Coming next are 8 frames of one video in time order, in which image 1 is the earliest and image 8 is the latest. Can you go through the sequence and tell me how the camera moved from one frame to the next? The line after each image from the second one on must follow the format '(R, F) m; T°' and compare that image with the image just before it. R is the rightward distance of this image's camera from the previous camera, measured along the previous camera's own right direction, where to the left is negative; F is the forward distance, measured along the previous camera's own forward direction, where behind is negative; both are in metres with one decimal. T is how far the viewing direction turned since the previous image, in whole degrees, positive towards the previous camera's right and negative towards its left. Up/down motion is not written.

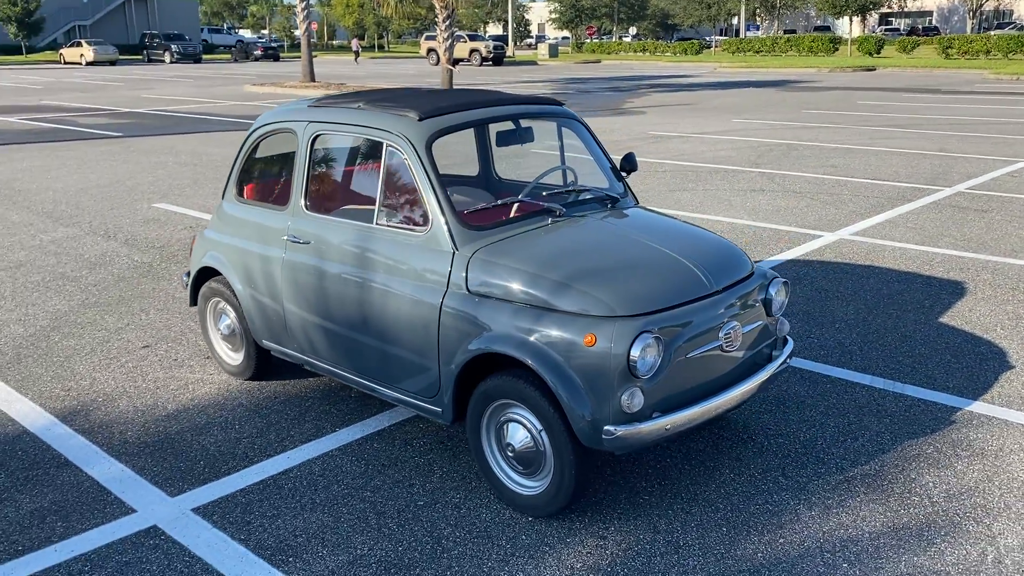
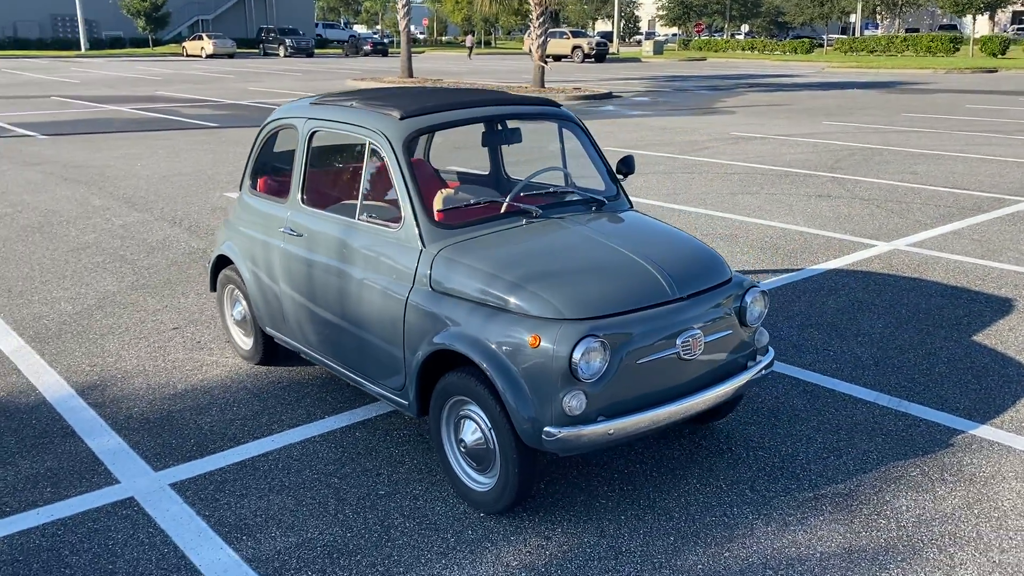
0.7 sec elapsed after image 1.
(+0.6, 0.0) m; -6°
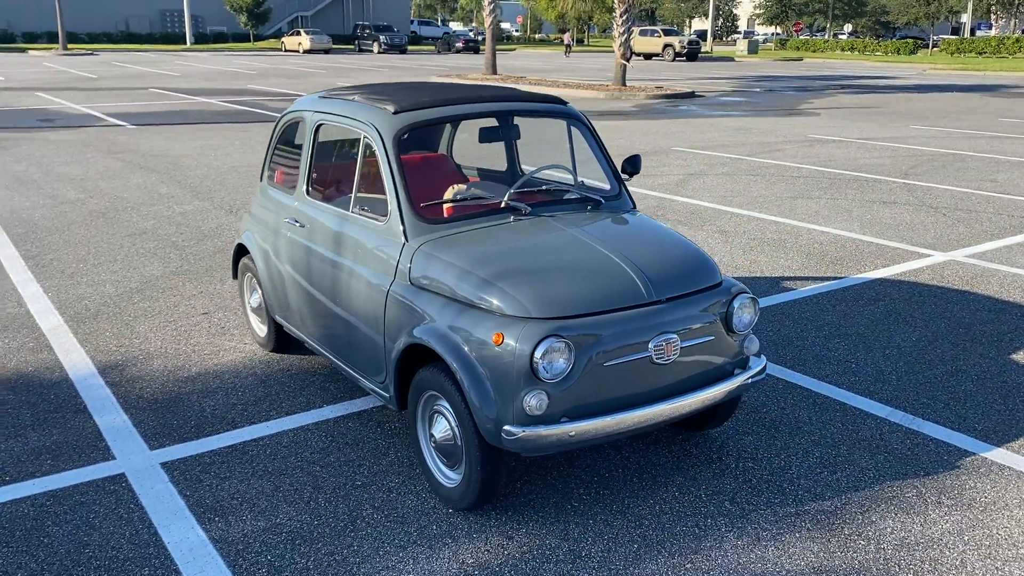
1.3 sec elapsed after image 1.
(+0.5, 0.0) m; -6°
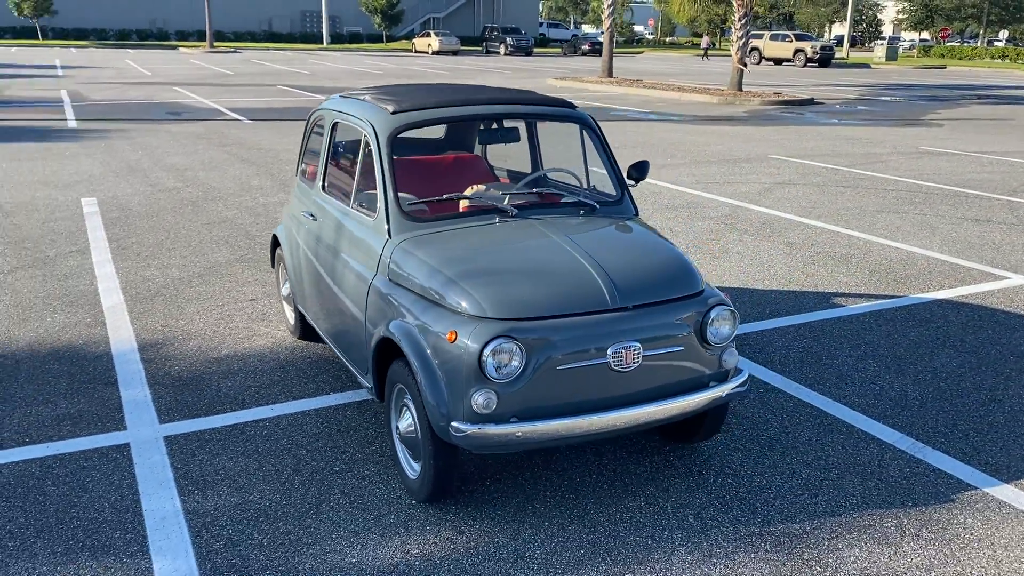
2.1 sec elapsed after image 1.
(+0.6, 0.0) m; -8°
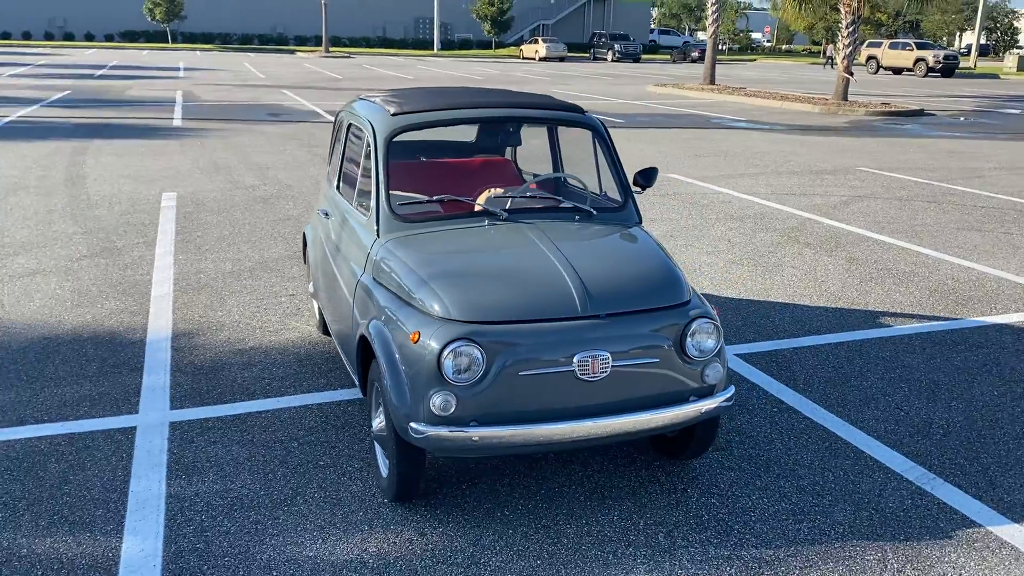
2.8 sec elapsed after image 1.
(+0.5, +0.1) m; -7°
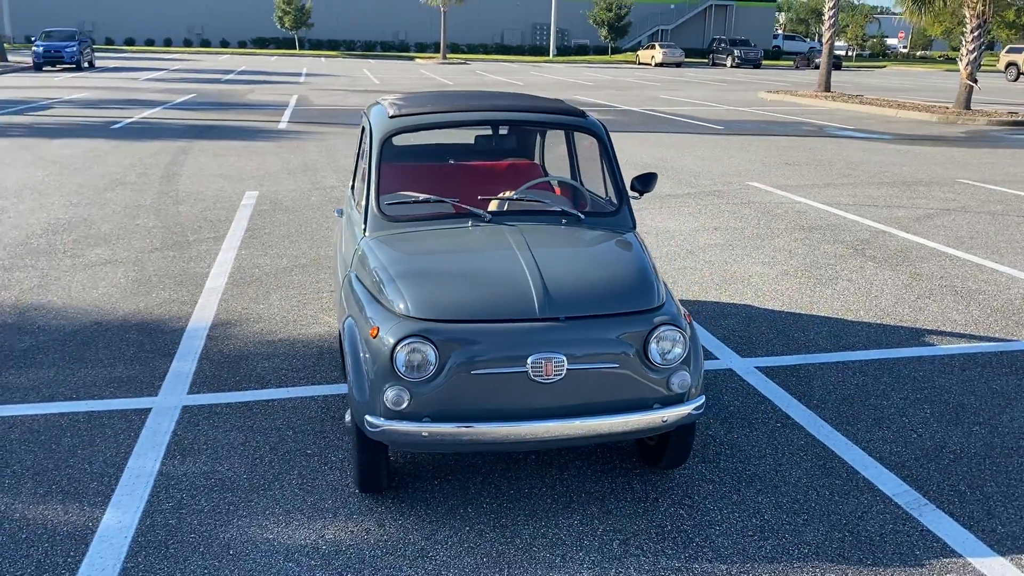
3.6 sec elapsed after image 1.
(+0.6, 0.0) m; -7°
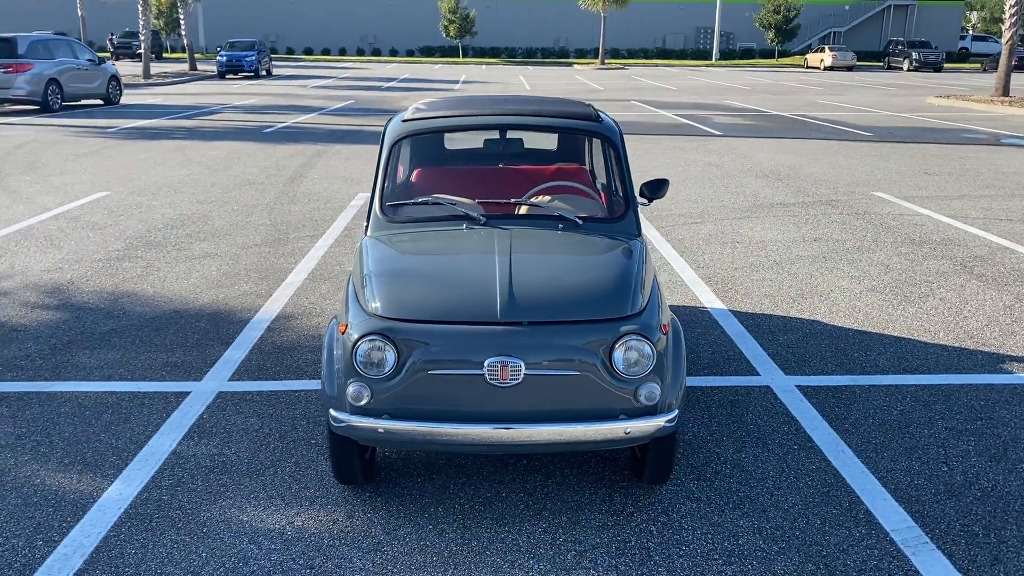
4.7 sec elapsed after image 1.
(+0.8, +0.1) m; -10°
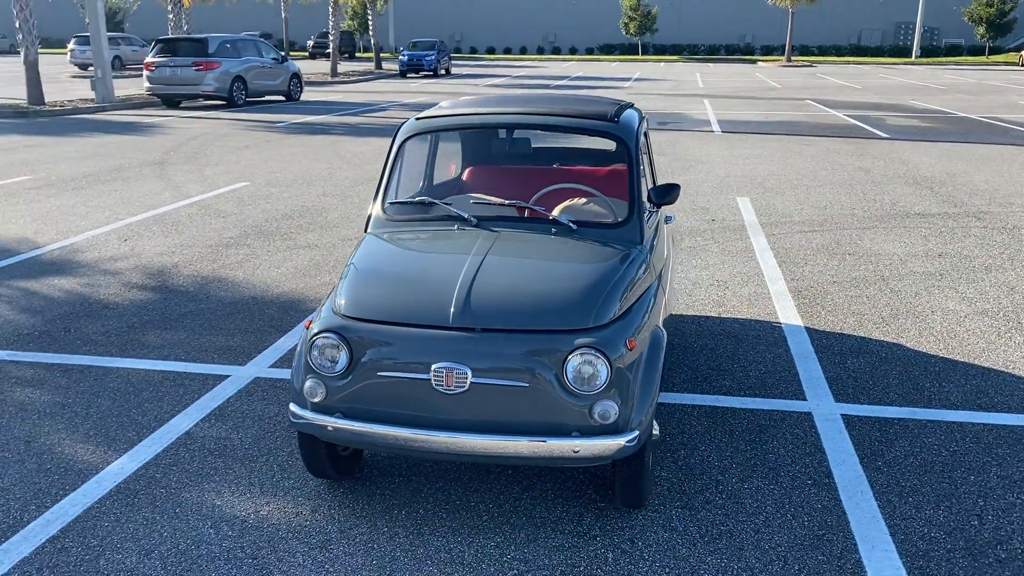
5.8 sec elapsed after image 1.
(+0.8, +0.2) m; -11°
